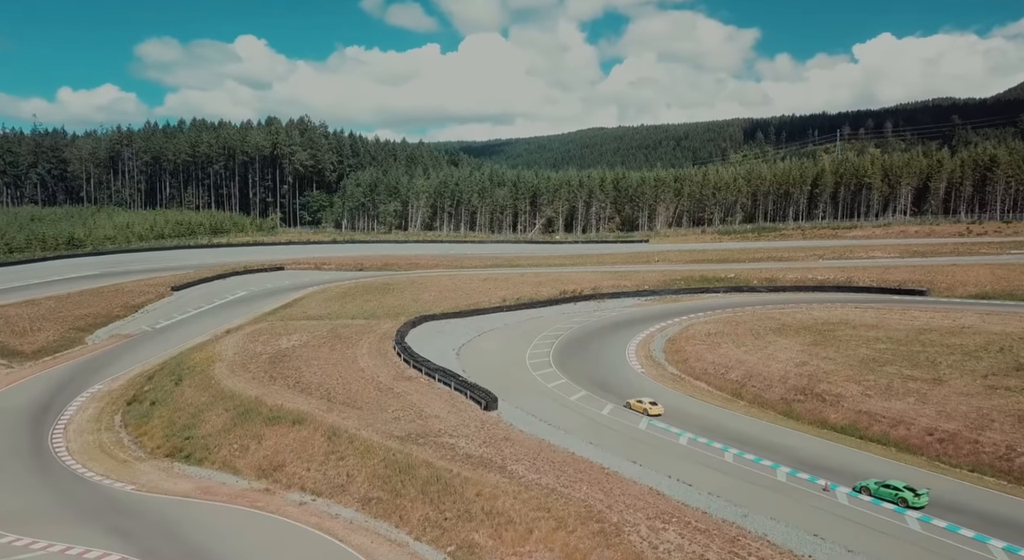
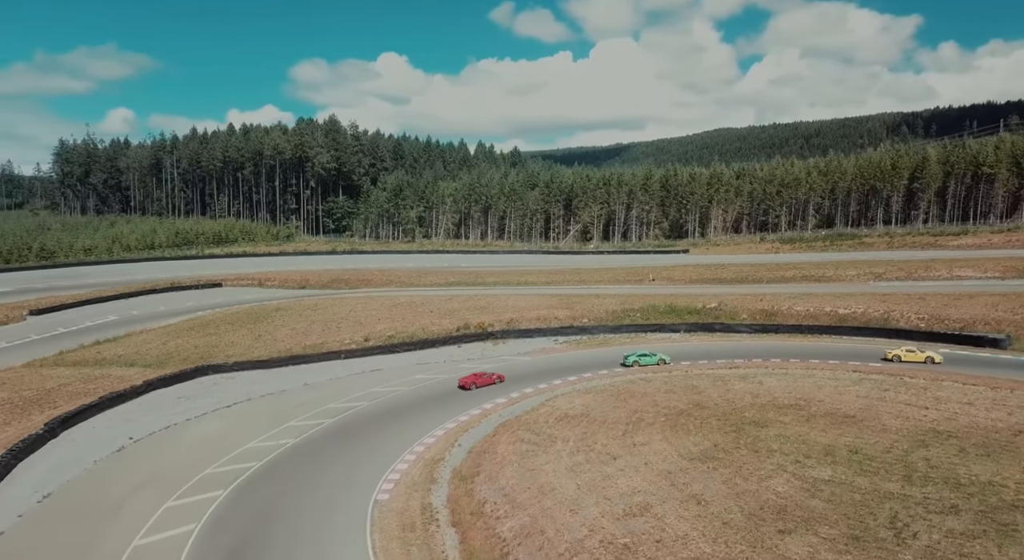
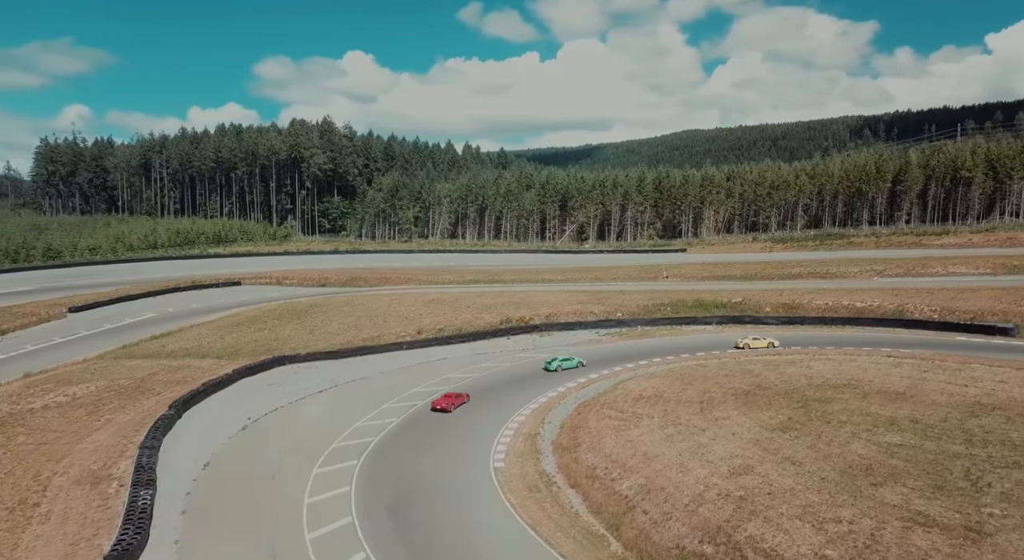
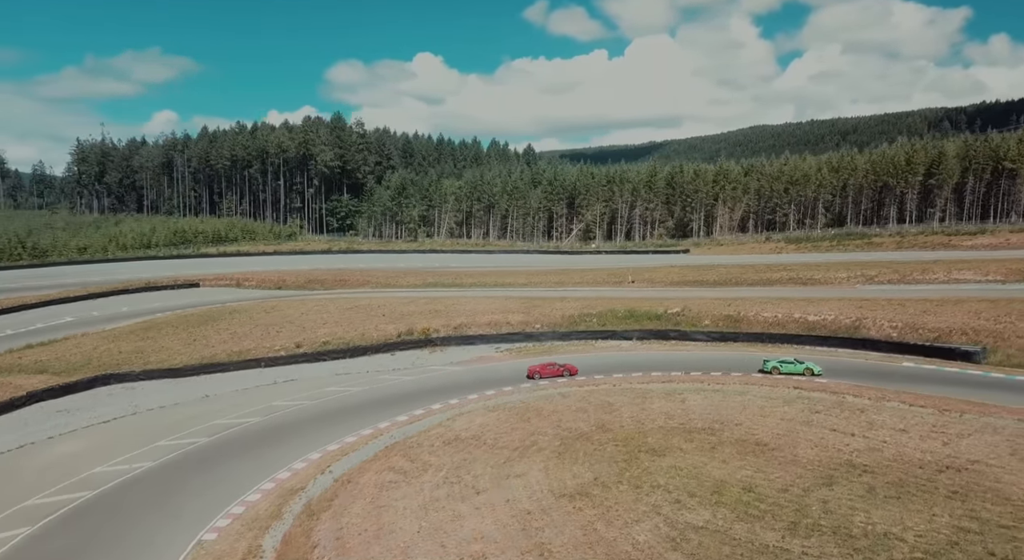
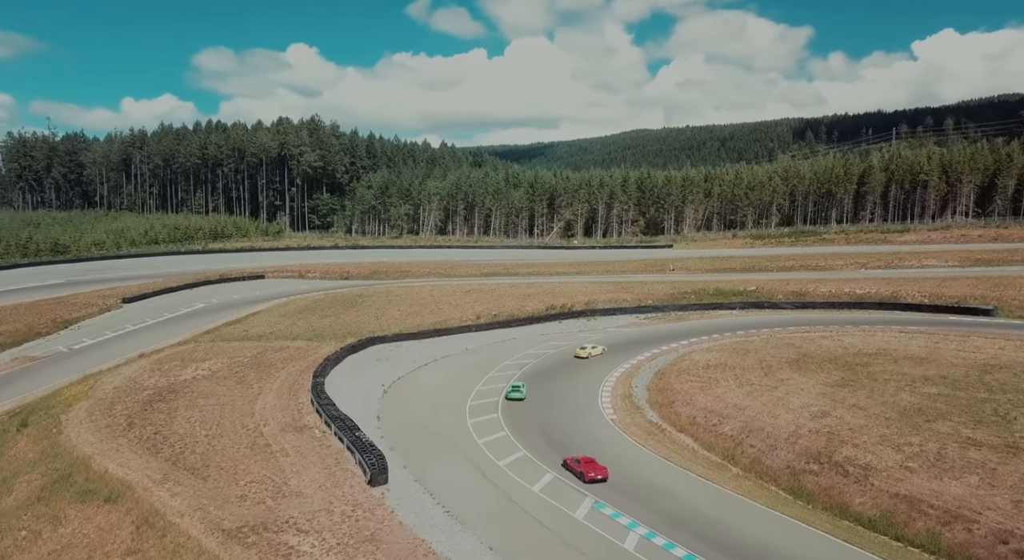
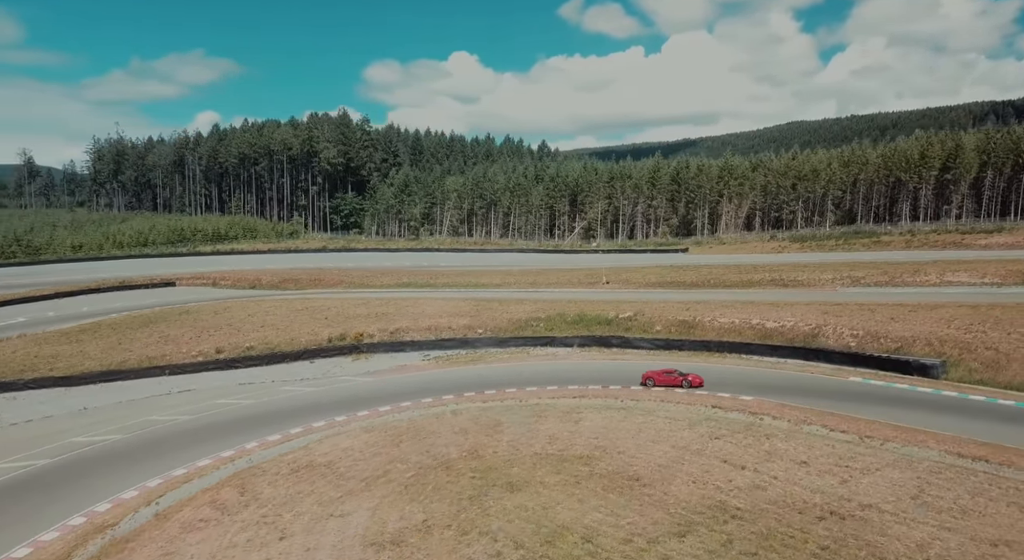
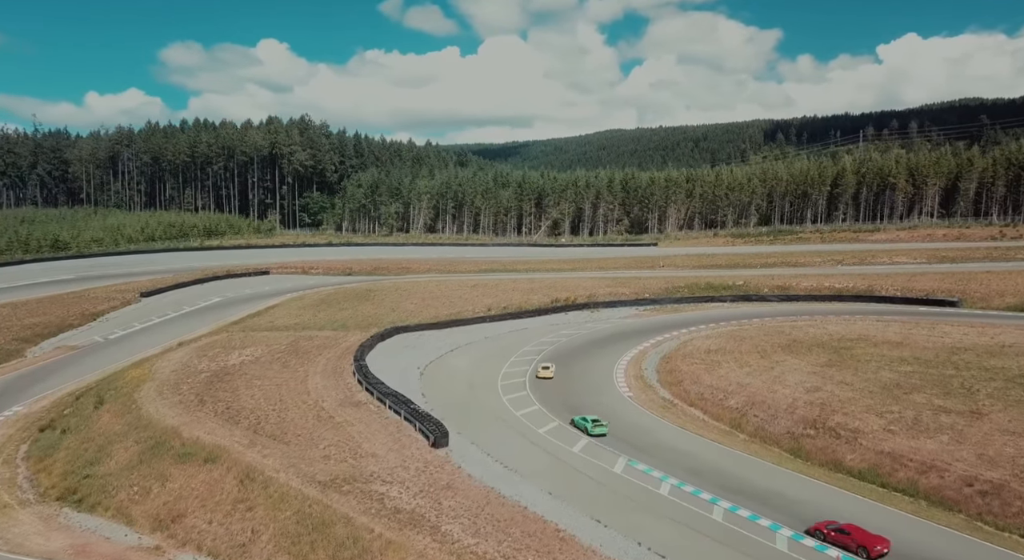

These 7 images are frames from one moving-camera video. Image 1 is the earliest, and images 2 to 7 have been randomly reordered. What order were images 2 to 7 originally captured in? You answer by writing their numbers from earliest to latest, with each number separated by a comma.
7, 5, 3, 2, 4, 6
